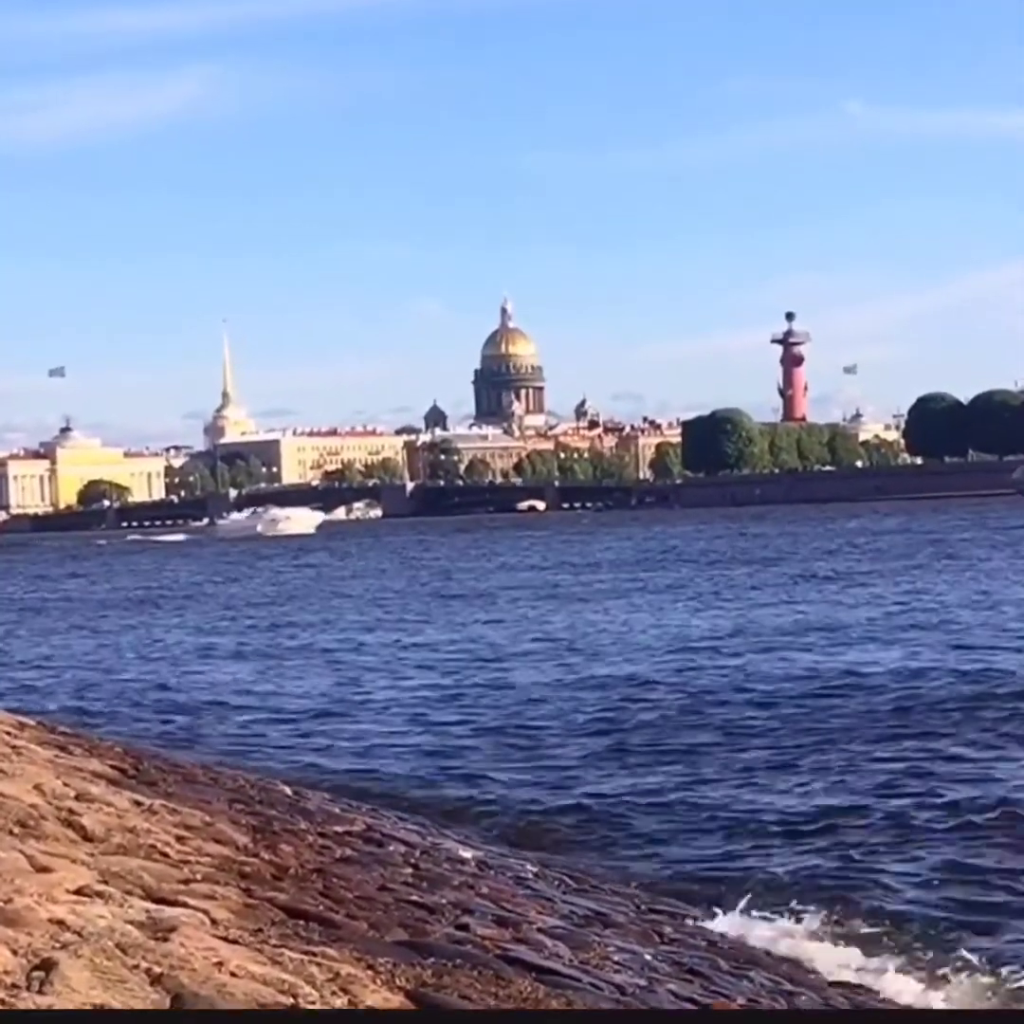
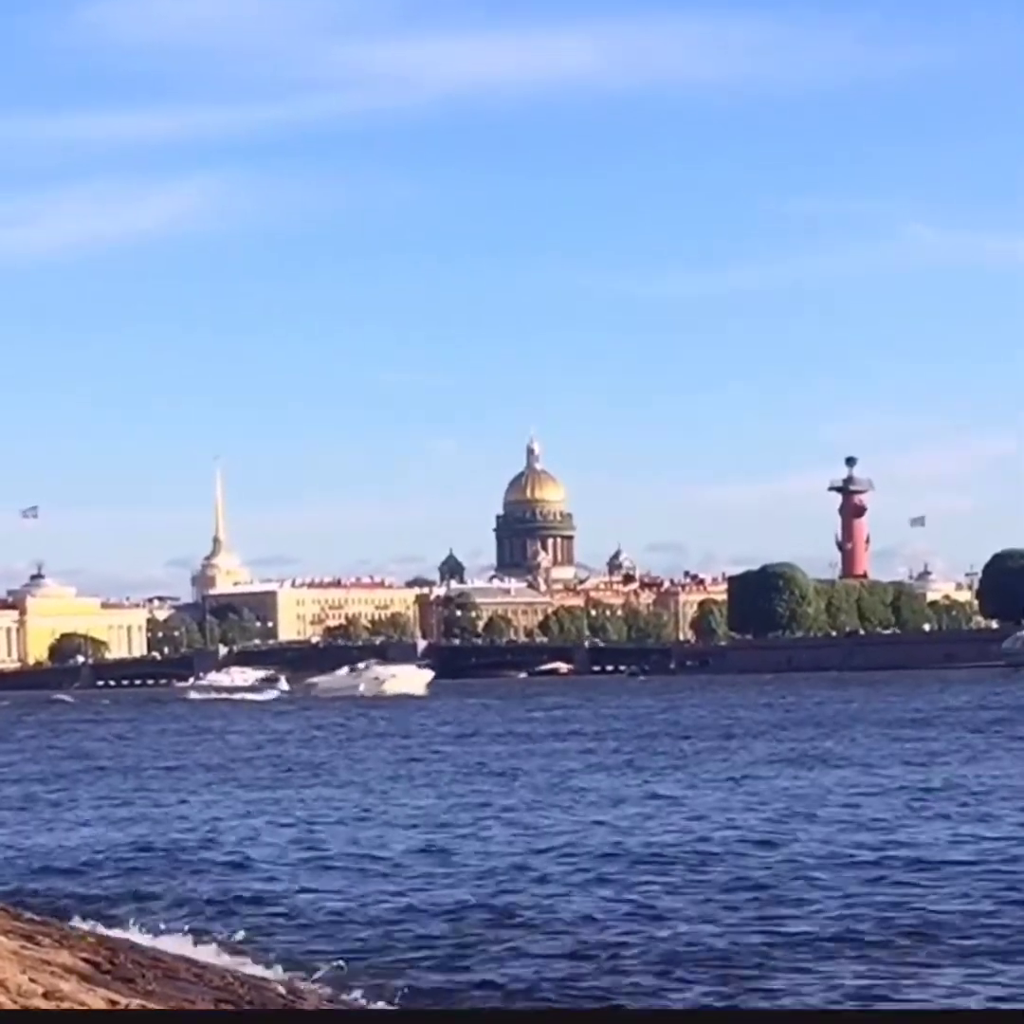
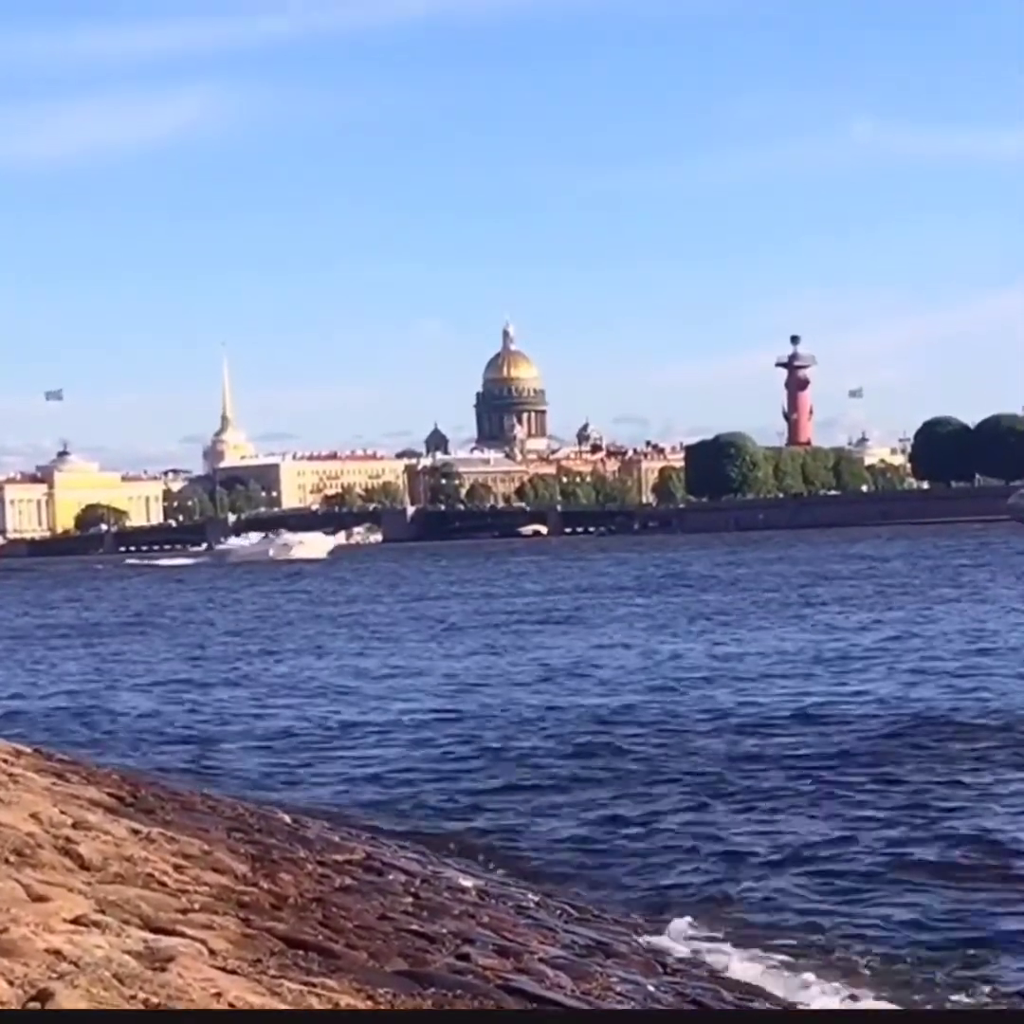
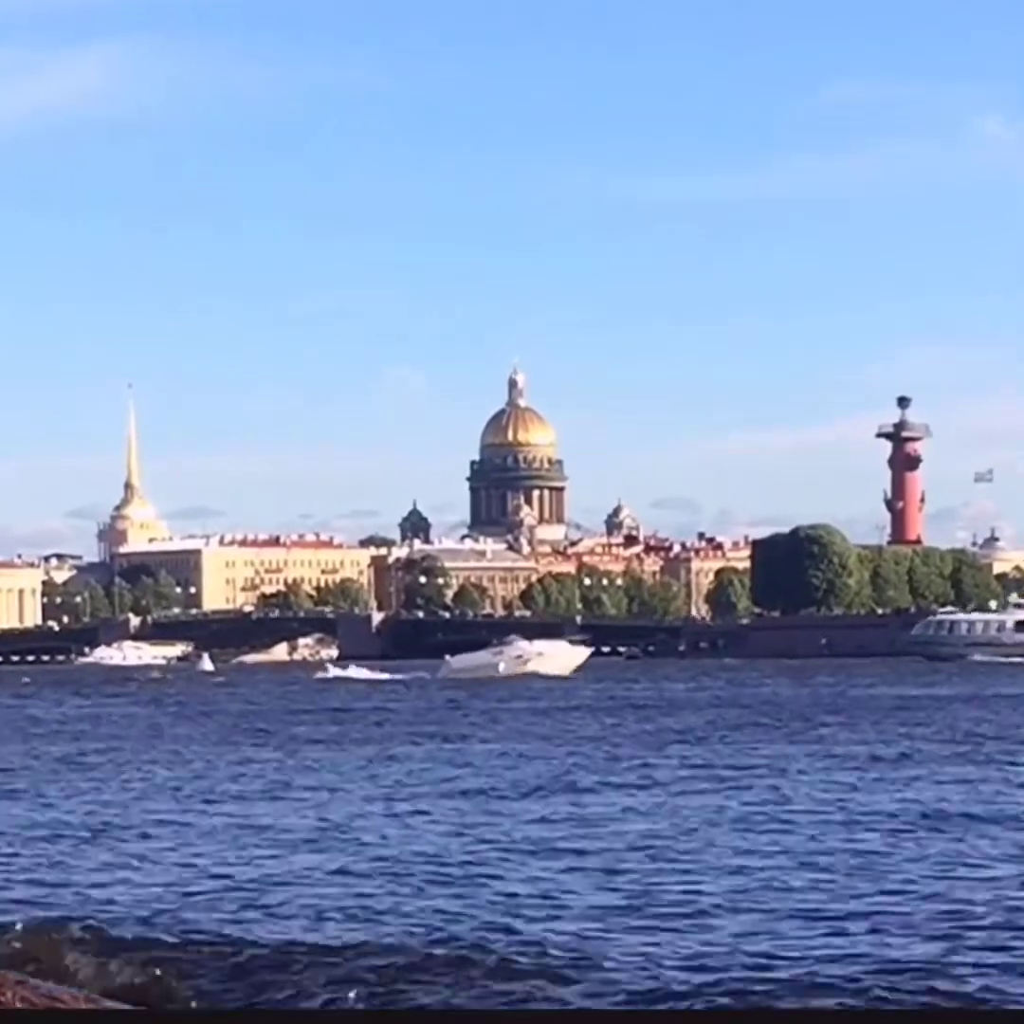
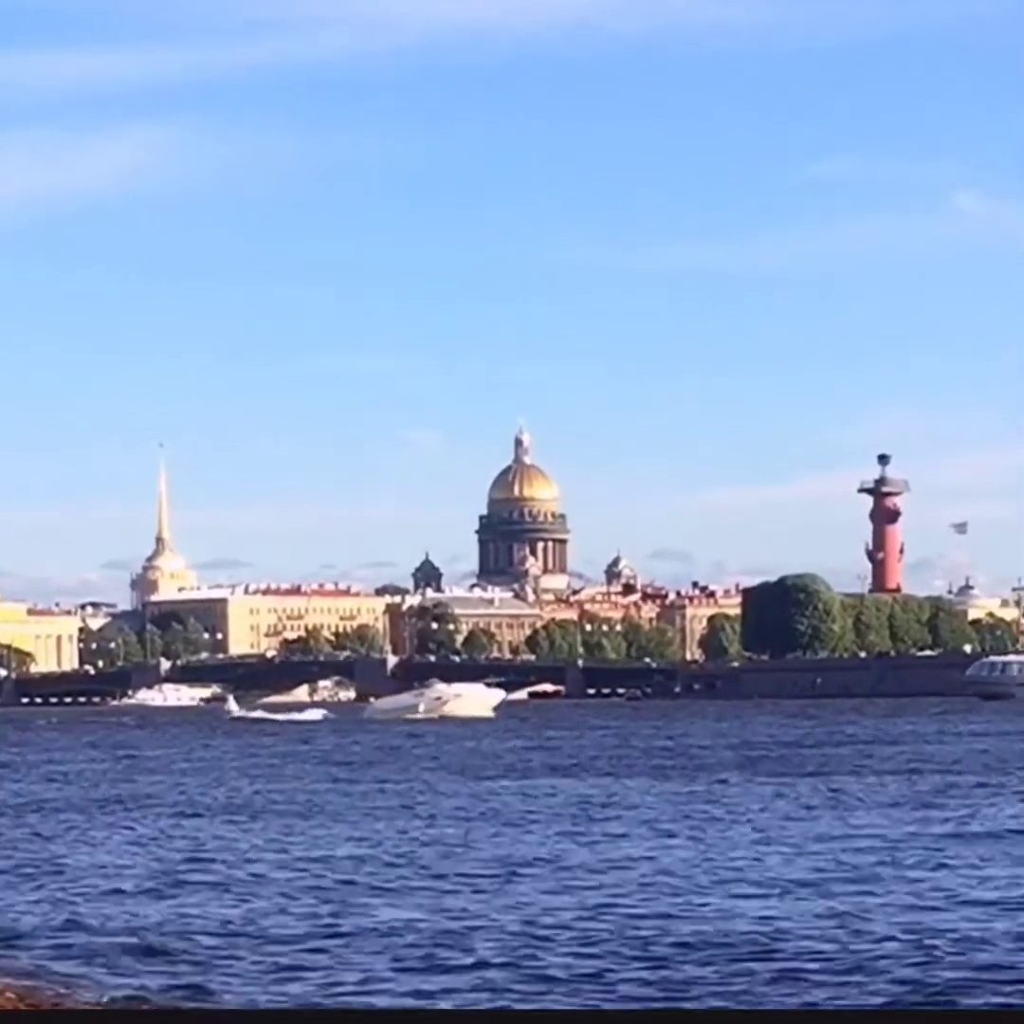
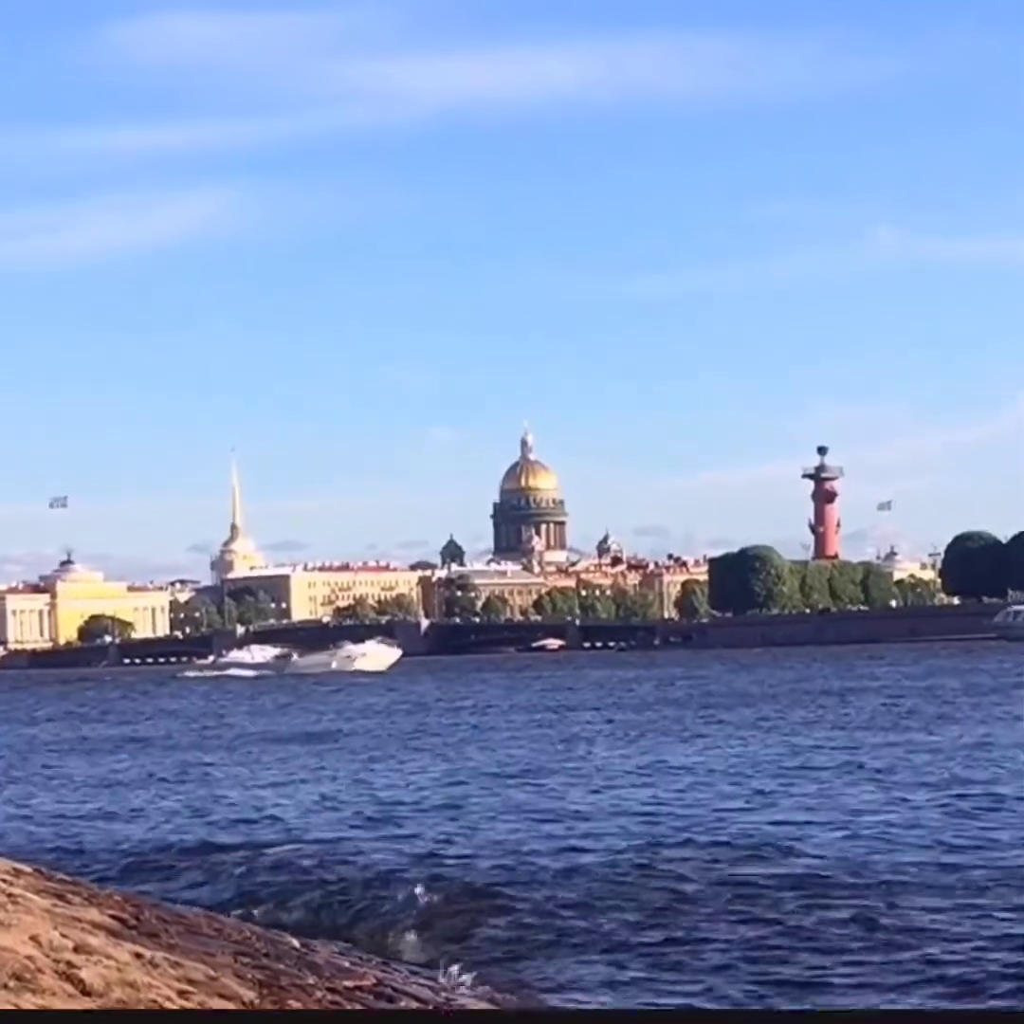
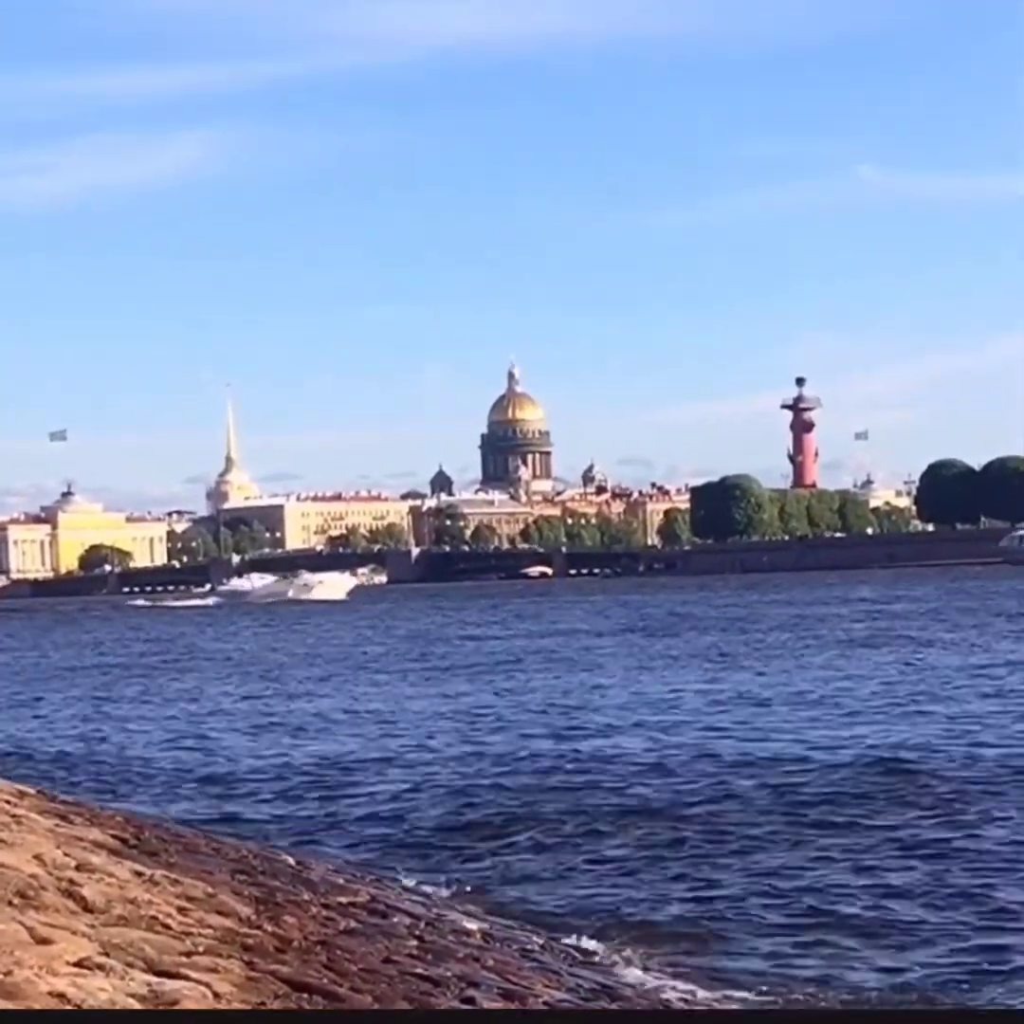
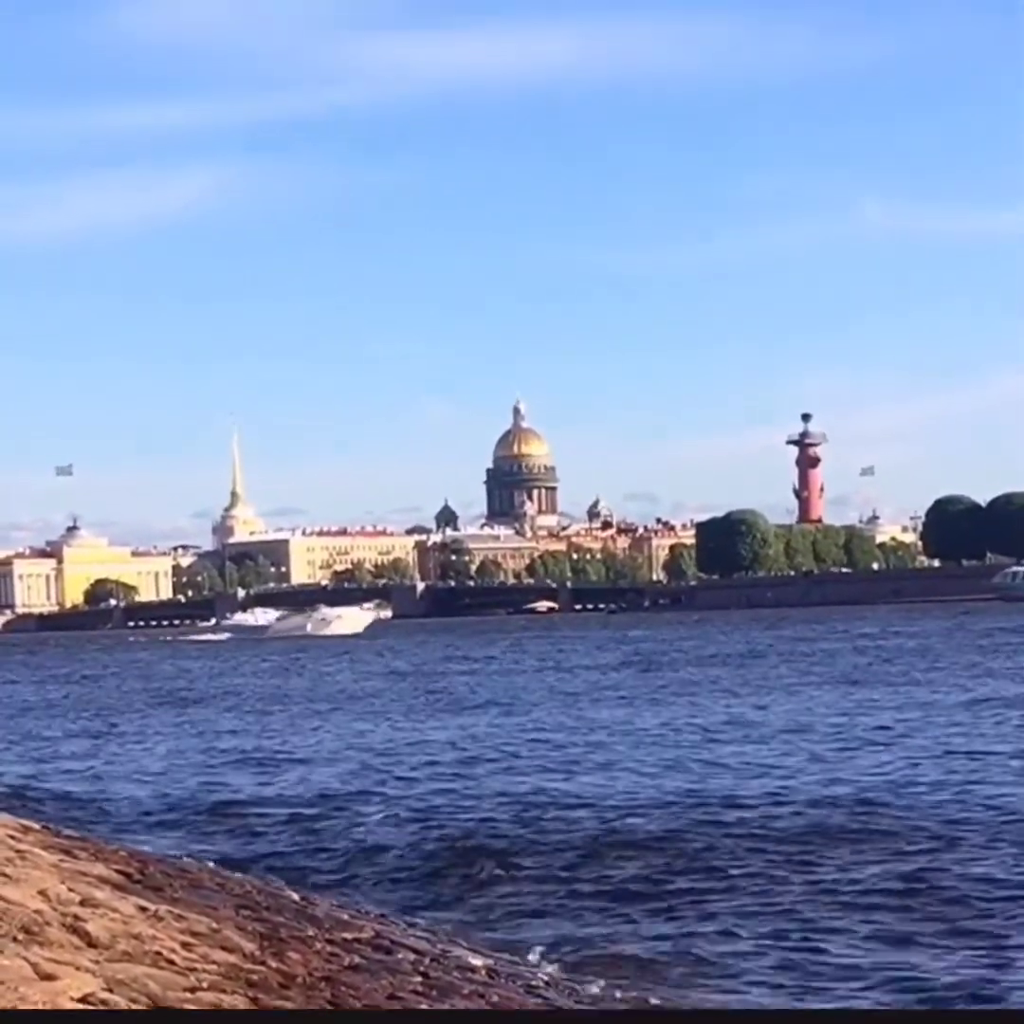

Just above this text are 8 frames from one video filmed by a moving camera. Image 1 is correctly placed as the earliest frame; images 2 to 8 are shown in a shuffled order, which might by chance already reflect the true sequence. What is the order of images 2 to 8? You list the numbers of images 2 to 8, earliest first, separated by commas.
3, 7, 8, 6, 2, 5, 4
